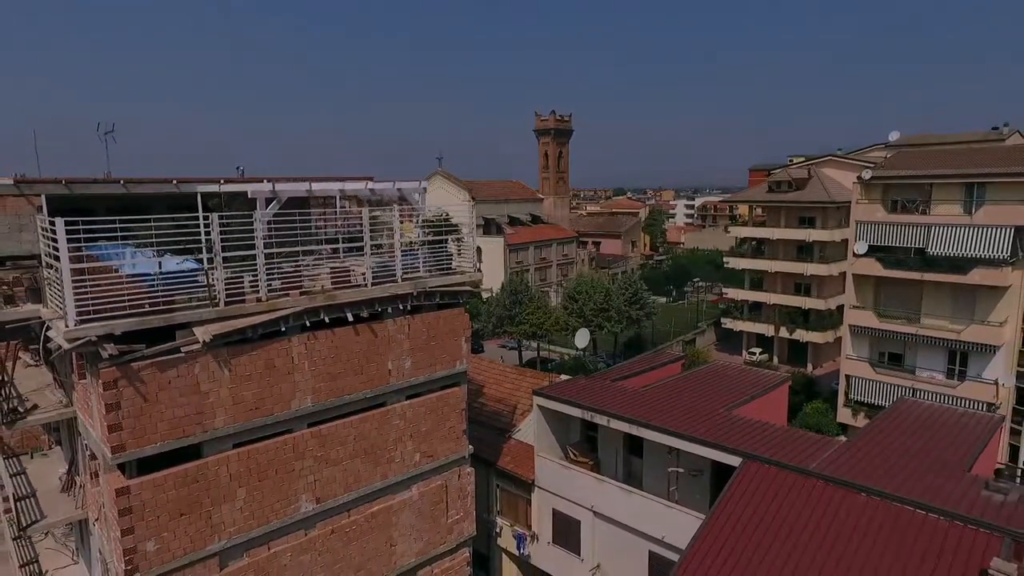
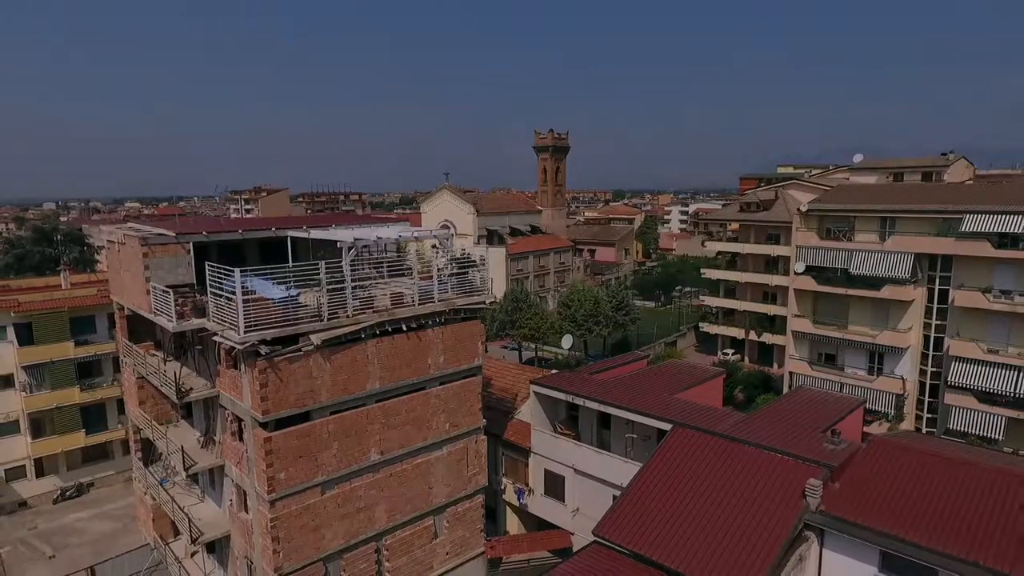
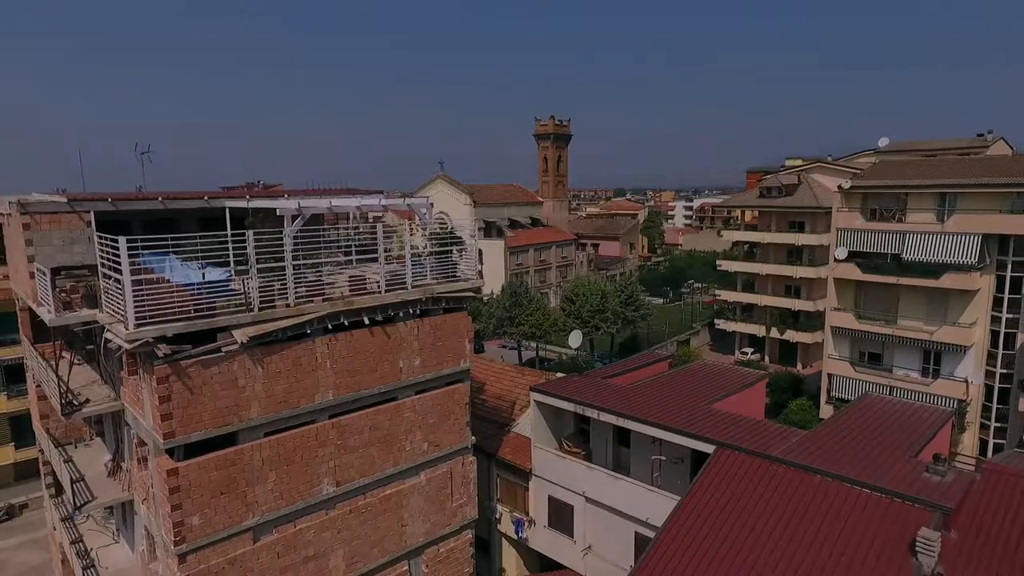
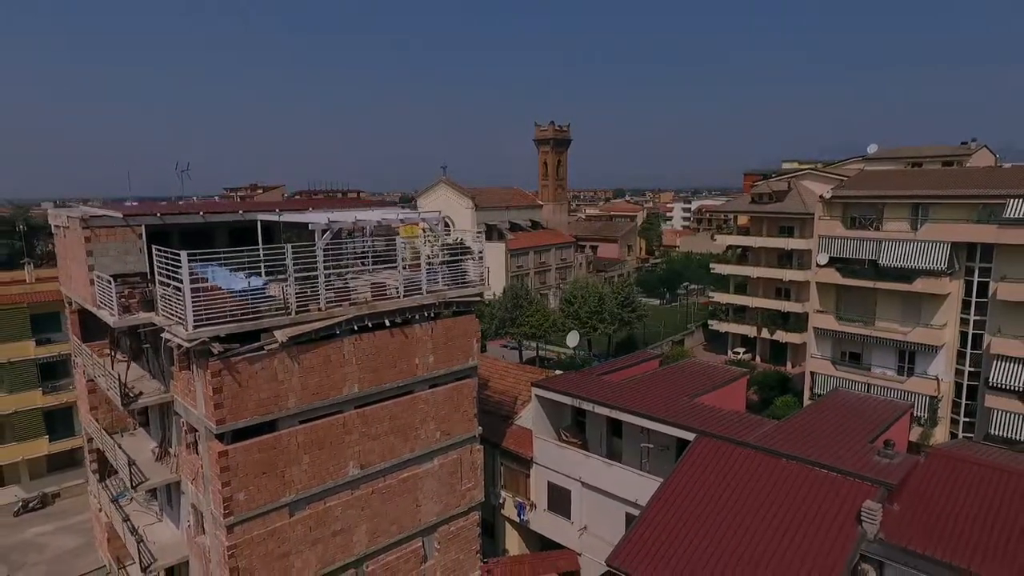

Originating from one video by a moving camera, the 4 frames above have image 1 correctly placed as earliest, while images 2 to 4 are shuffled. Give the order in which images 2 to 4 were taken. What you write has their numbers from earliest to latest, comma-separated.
3, 4, 2
